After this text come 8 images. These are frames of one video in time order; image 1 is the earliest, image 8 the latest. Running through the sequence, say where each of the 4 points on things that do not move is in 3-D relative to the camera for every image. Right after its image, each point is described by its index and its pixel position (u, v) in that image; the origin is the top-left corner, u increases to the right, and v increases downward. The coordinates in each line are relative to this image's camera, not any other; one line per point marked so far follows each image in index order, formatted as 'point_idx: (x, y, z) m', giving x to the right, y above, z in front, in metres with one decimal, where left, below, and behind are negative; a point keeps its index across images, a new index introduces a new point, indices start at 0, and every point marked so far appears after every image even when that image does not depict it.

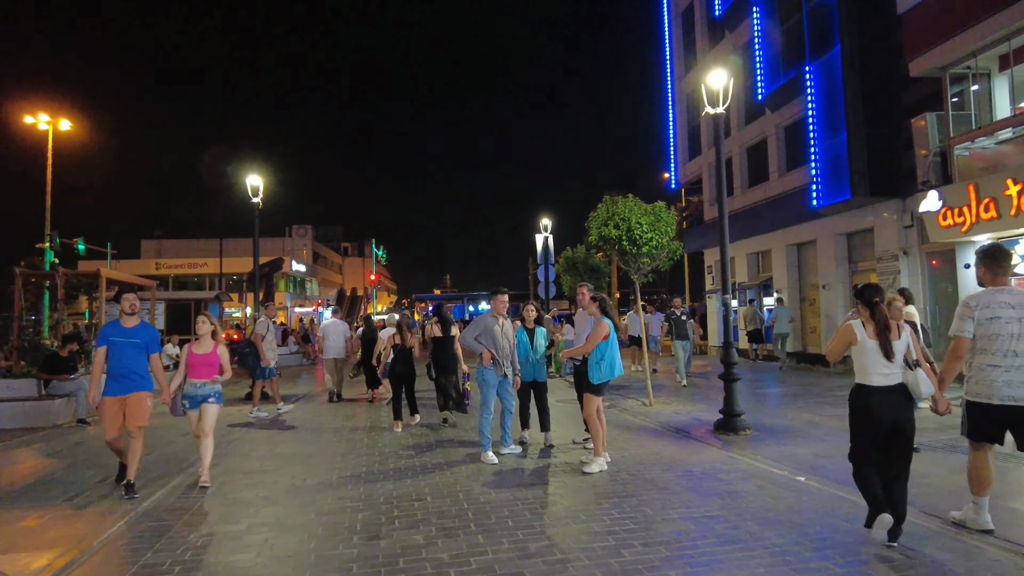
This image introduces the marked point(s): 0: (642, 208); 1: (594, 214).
0: (+2.4, +1.4, +12.1) m
1: (+1.6, +1.4, +12.7) m
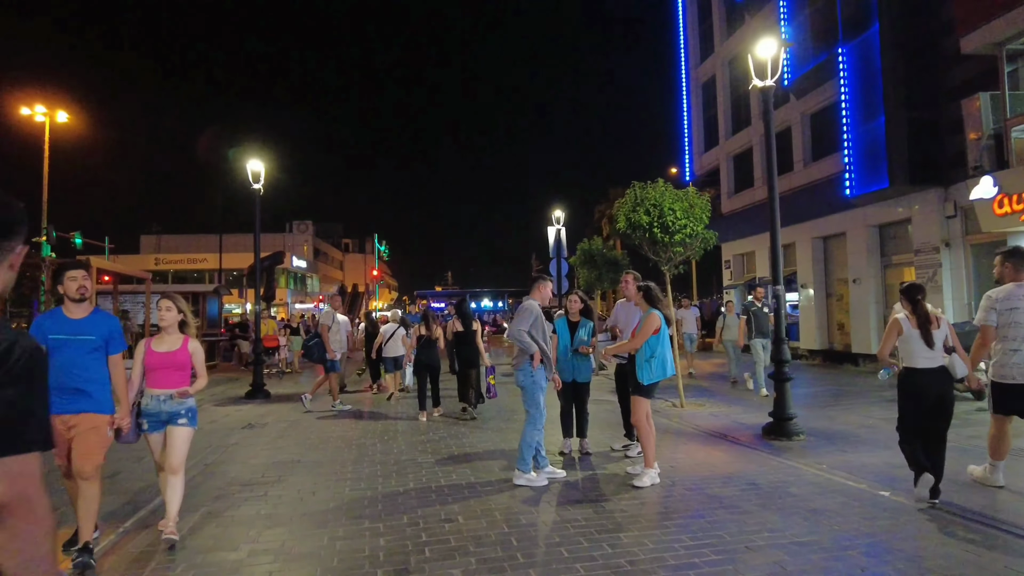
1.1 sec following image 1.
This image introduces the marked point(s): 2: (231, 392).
0: (+2.8, +1.6, +11.2) m
1: (+2.0, +1.6, +11.8) m
2: (-6.2, -2.3, +14.7) m
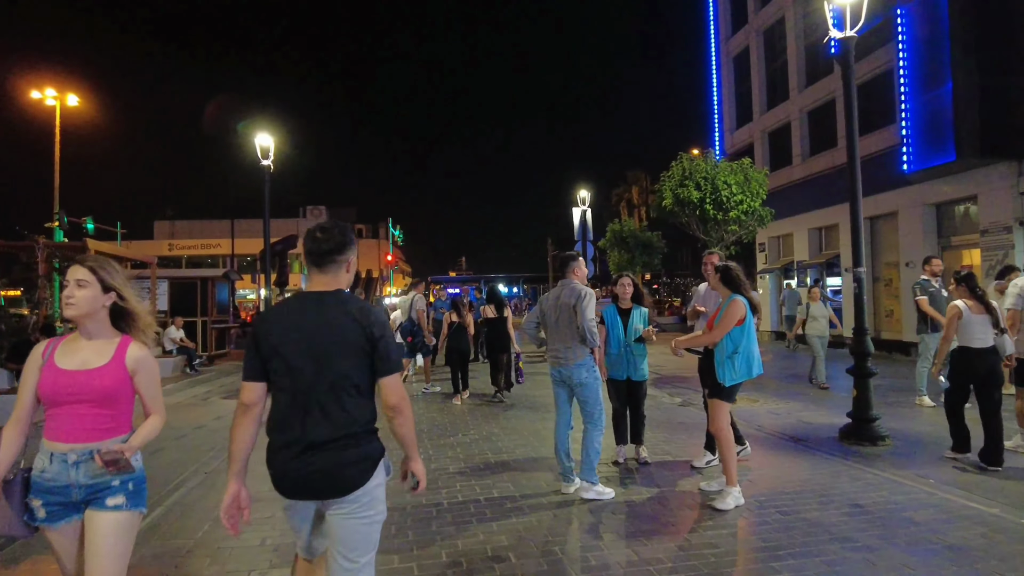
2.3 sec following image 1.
0: (+3.3, +1.8, +10.1) m
1: (+2.5, +1.8, +10.7) m
2: (-5.6, -2.0, +13.8) m
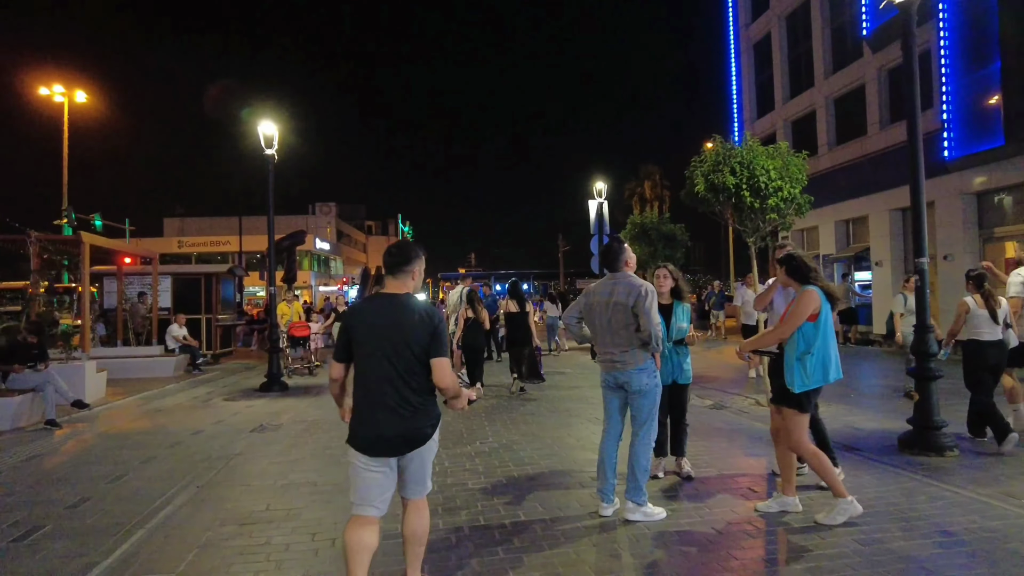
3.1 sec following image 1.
0: (+3.6, +1.9, +9.4) m
1: (+2.8, +1.9, +10.0) m
2: (-5.3, -1.9, +13.2) m
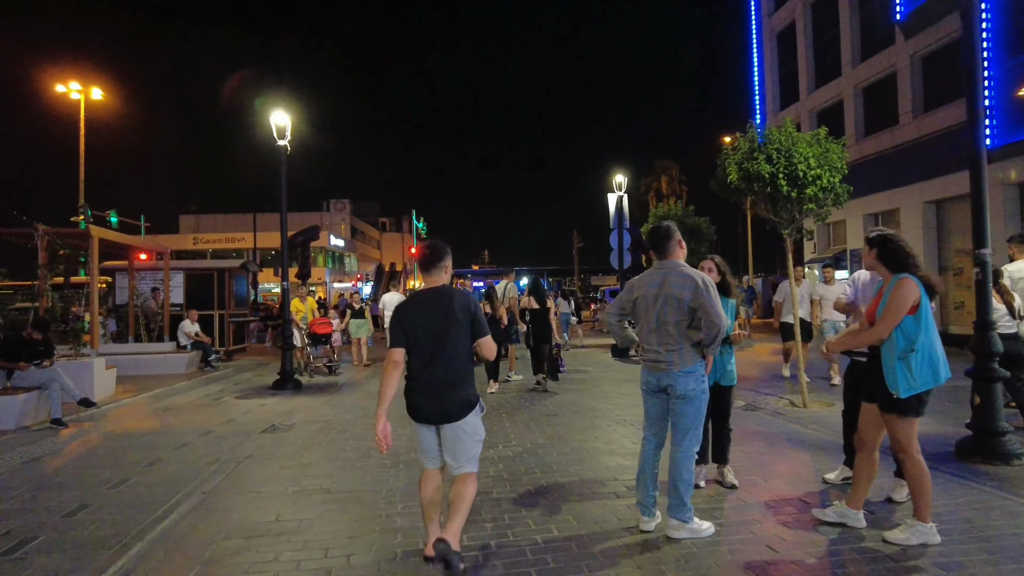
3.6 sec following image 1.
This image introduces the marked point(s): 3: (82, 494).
0: (+3.9, +2.0, +8.8) m
1: (+3.1, +2.0, +9.5) m
2: (-4.9, -1.8, +12.8) m
3: (-3.5, -1.7, +5.5) m
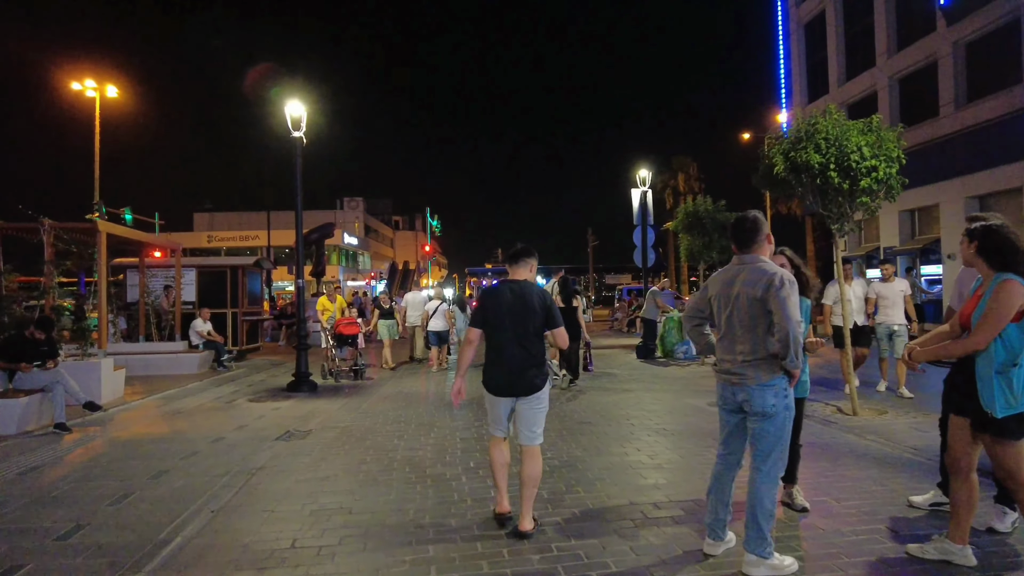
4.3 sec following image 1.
0: (+4.2, +2.0, +8.2) m
1: (+3.5, +2.0, +8.8) m
2: (-4.4, -1.8, +12.4) m
3: (-3.2, -1.7, +5.0) m
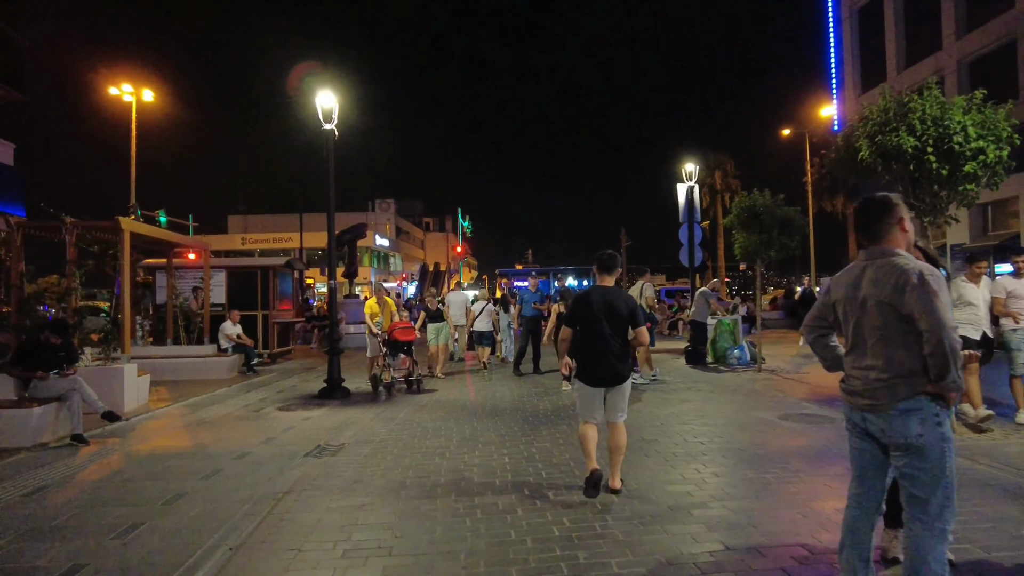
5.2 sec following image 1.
0: (+4.8, +2.0, +7.2) m
1: (+4.1, +2.0, +7.9) m
2: (-3.7, -1.8, +11.7) m
3: (-2.8, -1.7, +4.3) m
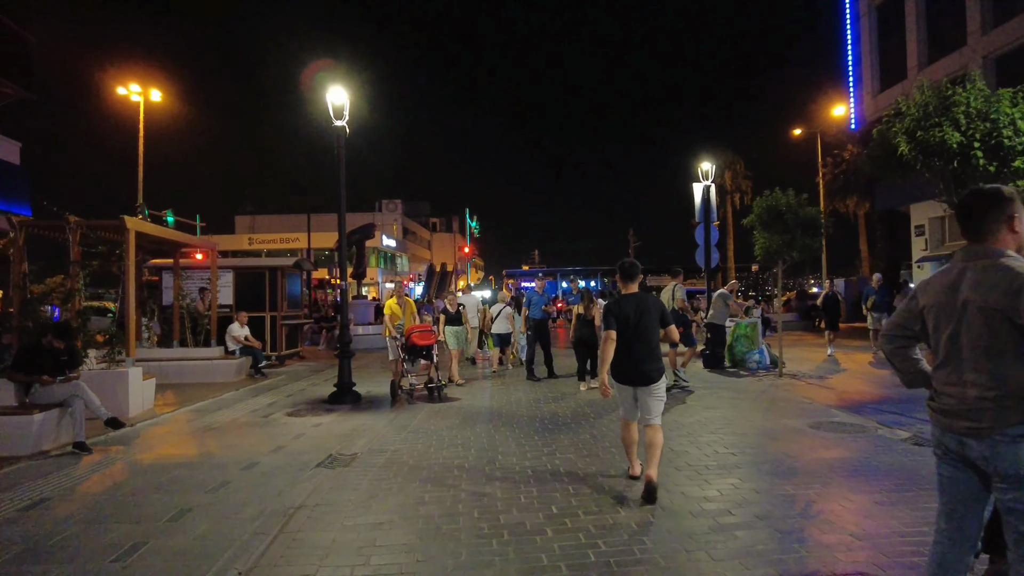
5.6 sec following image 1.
0: (+5.0, +2.0, +6.8) m
1: (+4.3, +2.0, +7.5) m
2: (-3.4, -1.8, +11.4) m
3: (-2.6, -1.7, +4.0) m
